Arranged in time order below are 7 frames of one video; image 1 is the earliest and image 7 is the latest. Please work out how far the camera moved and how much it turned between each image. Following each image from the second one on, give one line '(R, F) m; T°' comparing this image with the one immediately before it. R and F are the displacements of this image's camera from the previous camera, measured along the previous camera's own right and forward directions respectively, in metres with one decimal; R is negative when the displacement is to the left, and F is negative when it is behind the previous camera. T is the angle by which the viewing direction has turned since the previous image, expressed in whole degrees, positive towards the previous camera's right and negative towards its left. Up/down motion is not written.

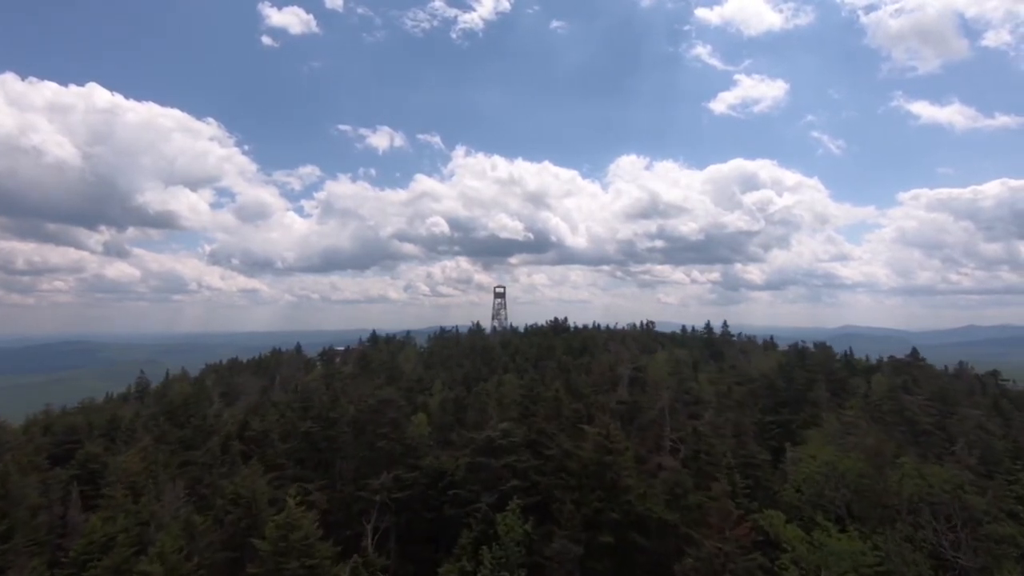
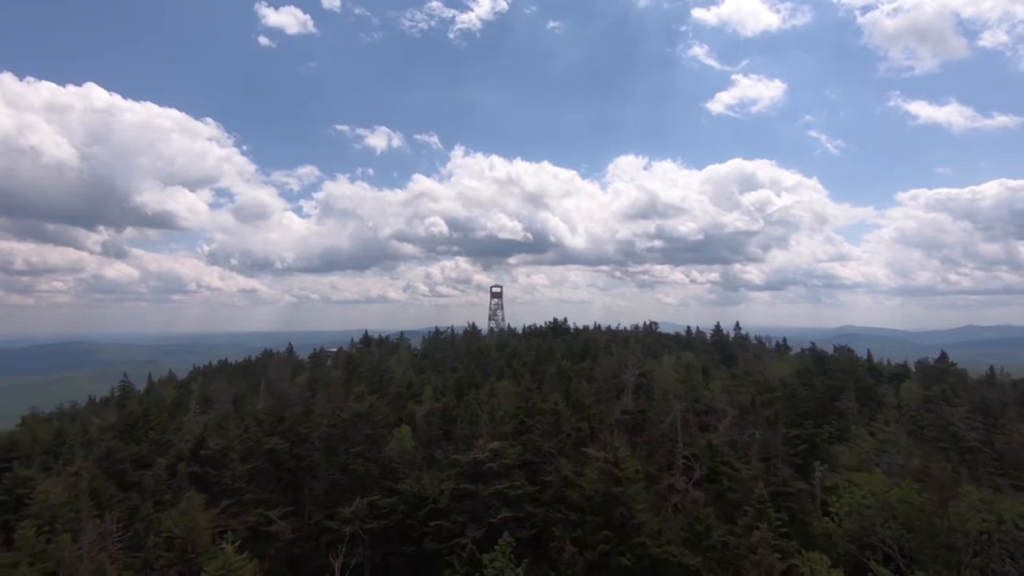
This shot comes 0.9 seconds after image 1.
(+0.4, +6.1) m; 0°
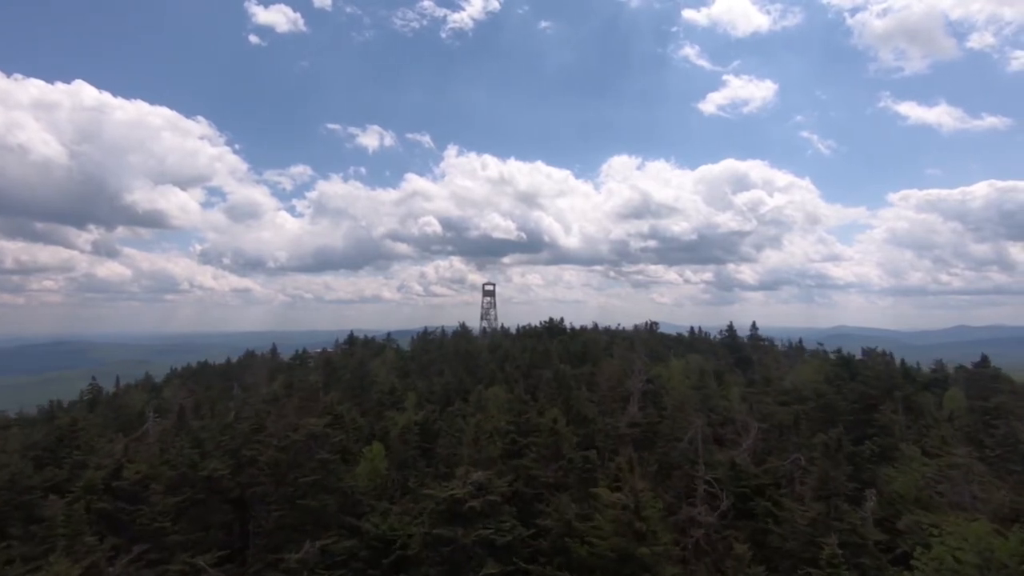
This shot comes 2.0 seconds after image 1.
(+0.2, +8.1) m; 0°
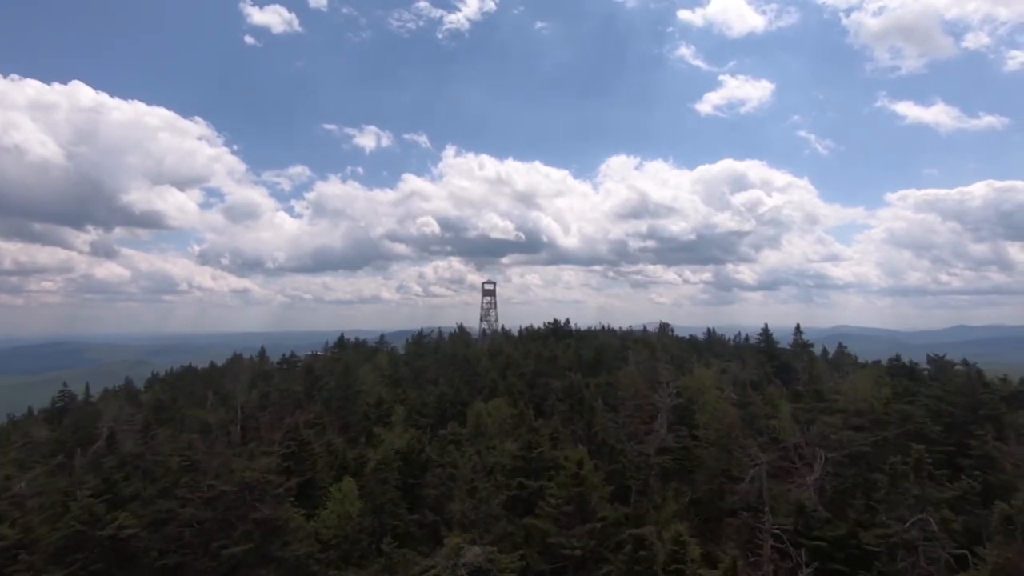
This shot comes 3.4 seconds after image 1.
(-0.4, +10.0) m; 0°
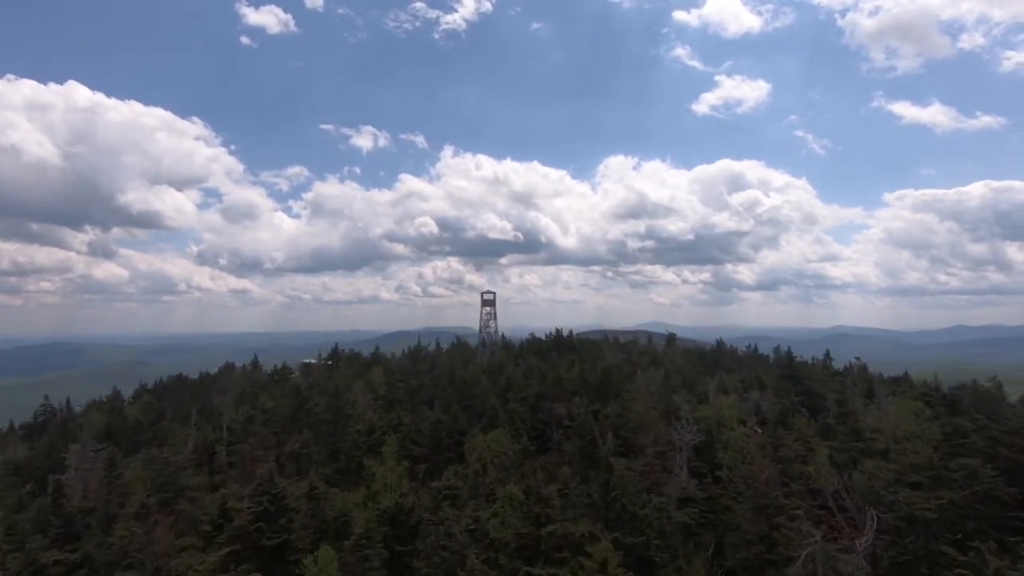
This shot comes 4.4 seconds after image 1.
(-0.3, +5.4) m; 0°
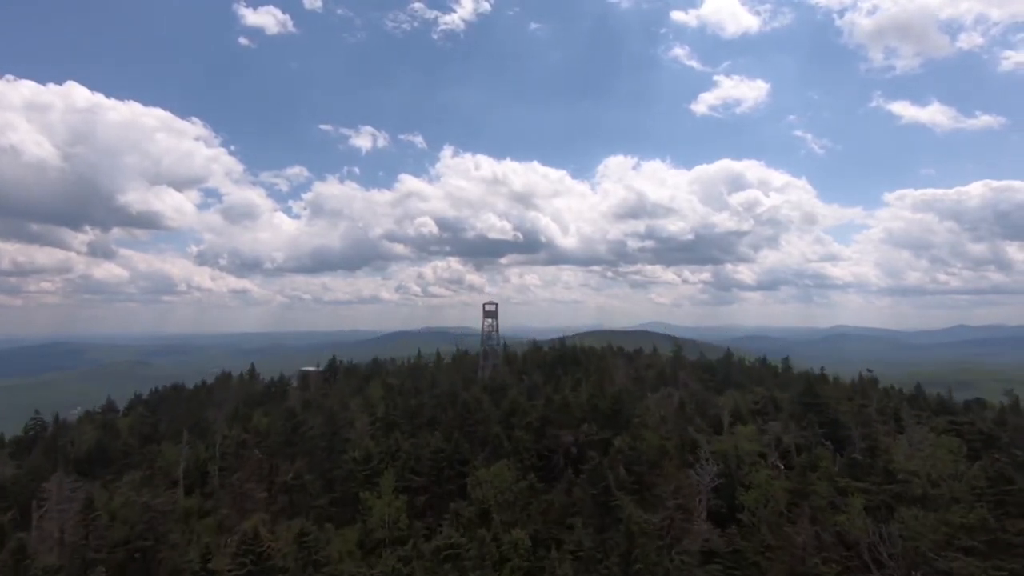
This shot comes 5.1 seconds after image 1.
(-0.4, +3.5) m; 0°
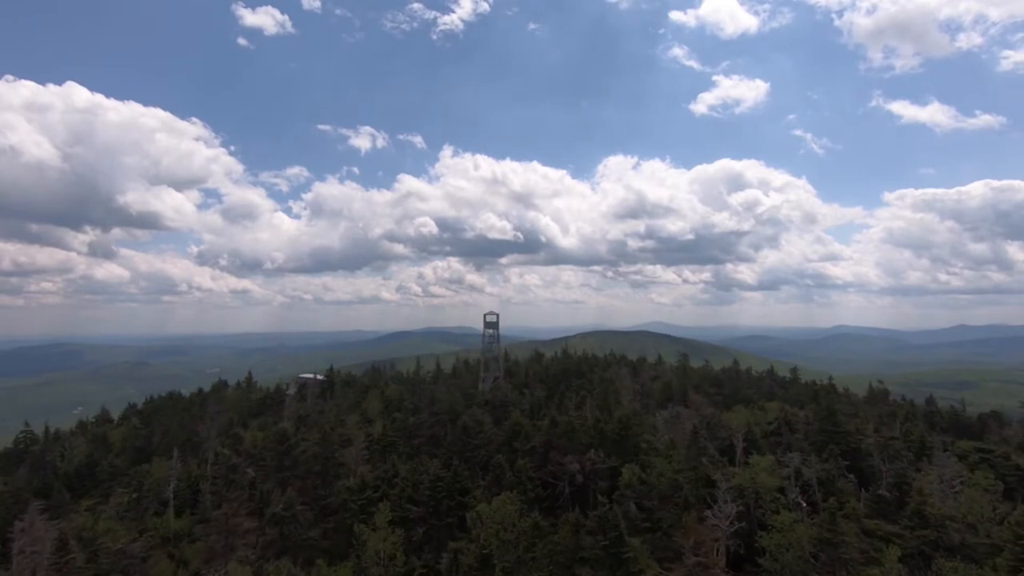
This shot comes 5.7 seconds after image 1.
(-0.2, +3.2) m; 0°
